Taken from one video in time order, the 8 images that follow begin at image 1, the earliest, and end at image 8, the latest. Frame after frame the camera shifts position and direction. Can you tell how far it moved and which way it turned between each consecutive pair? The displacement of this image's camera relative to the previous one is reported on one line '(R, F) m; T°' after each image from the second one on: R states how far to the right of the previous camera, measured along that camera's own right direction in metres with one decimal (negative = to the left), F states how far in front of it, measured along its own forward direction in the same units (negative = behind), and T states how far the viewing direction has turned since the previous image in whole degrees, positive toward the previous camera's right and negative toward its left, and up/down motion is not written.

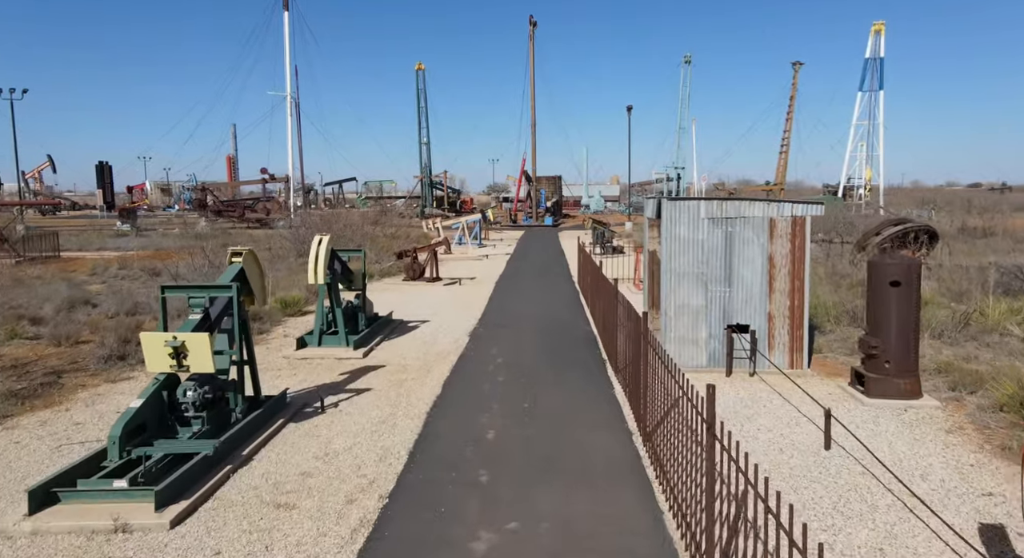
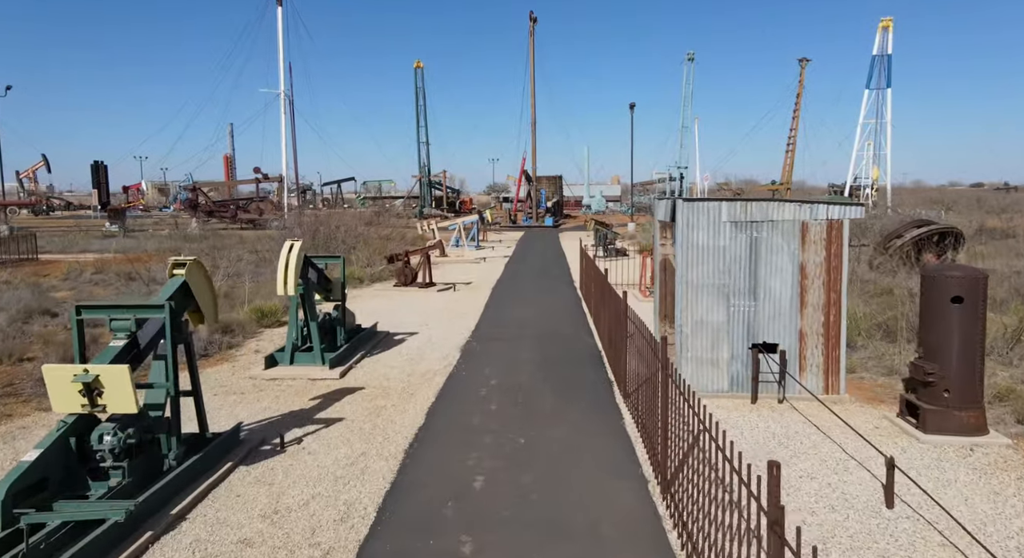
(+0.1, +1.1) m; 0°
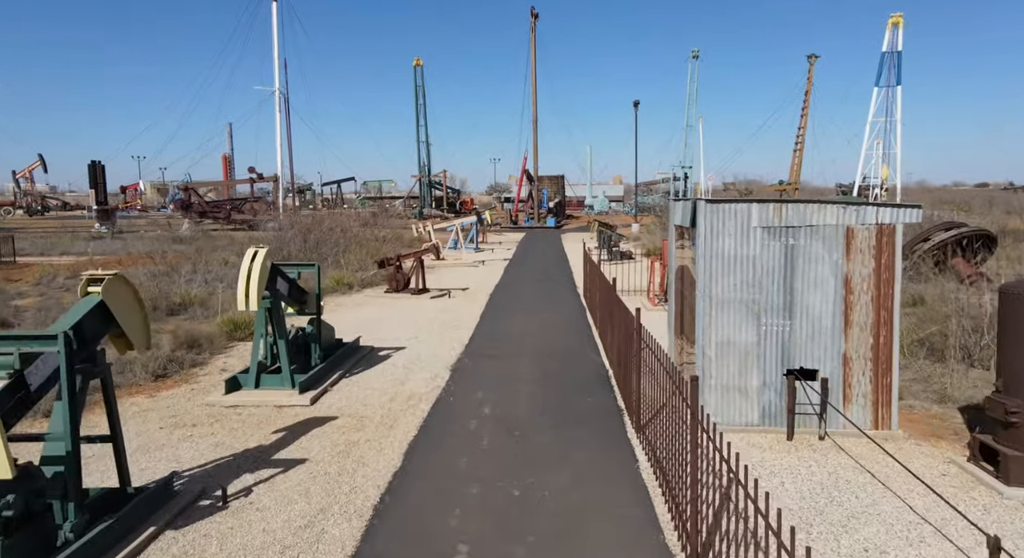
(+0.1, +1.1) m; 0°
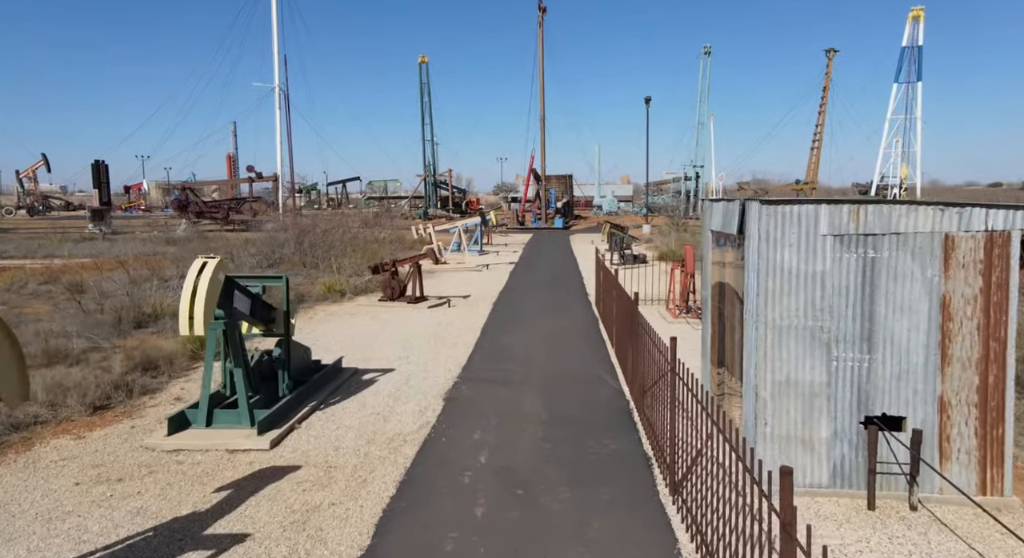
(0.0, +1.4) m; -1°
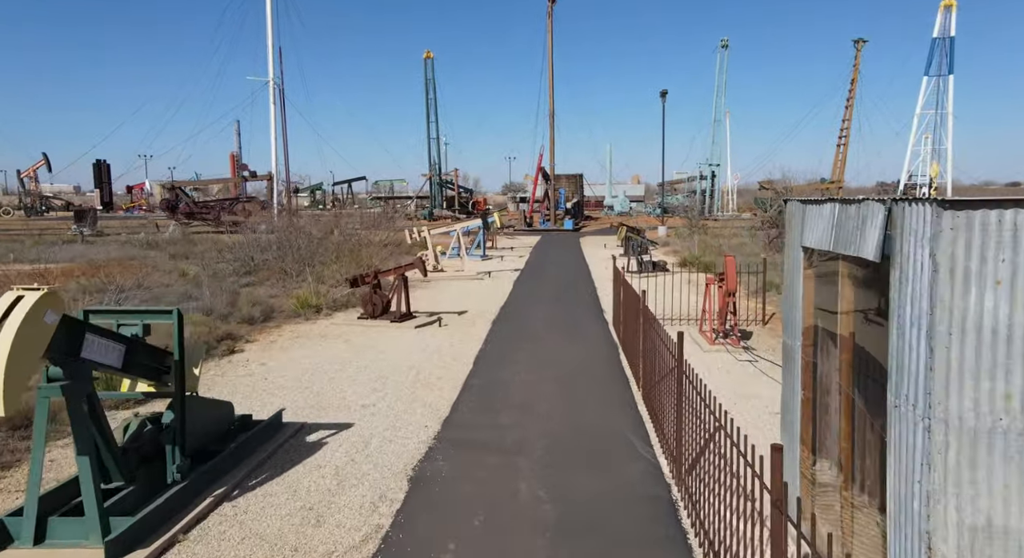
(+0.1, +2.3) m; -1°
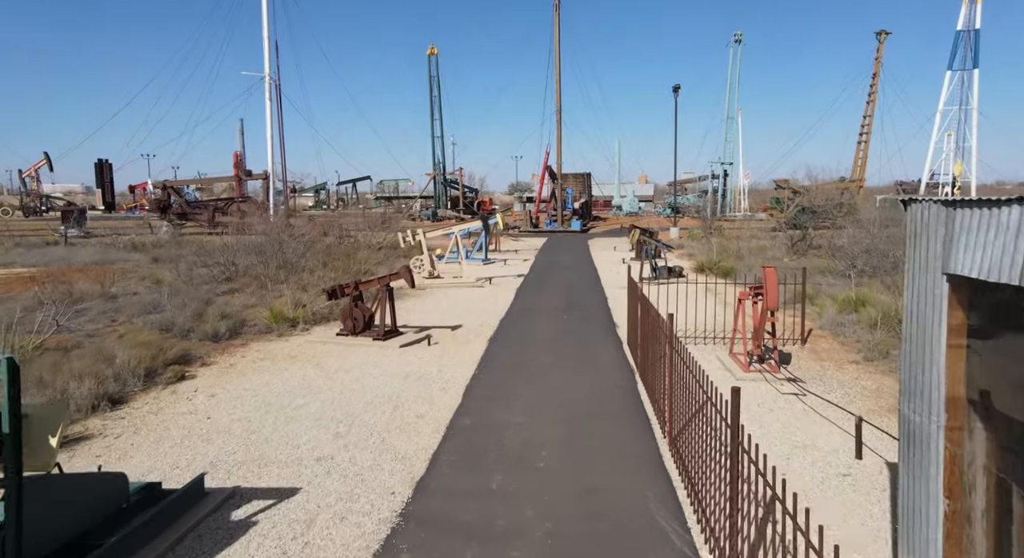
(+0.1, +1.6) m; -1°
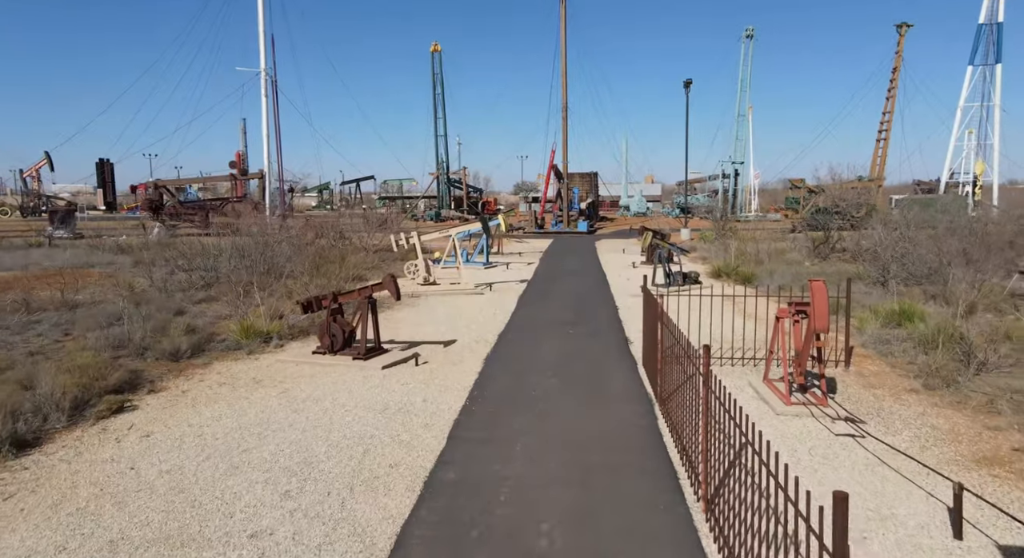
(+0.1, +1.4) m; -1°
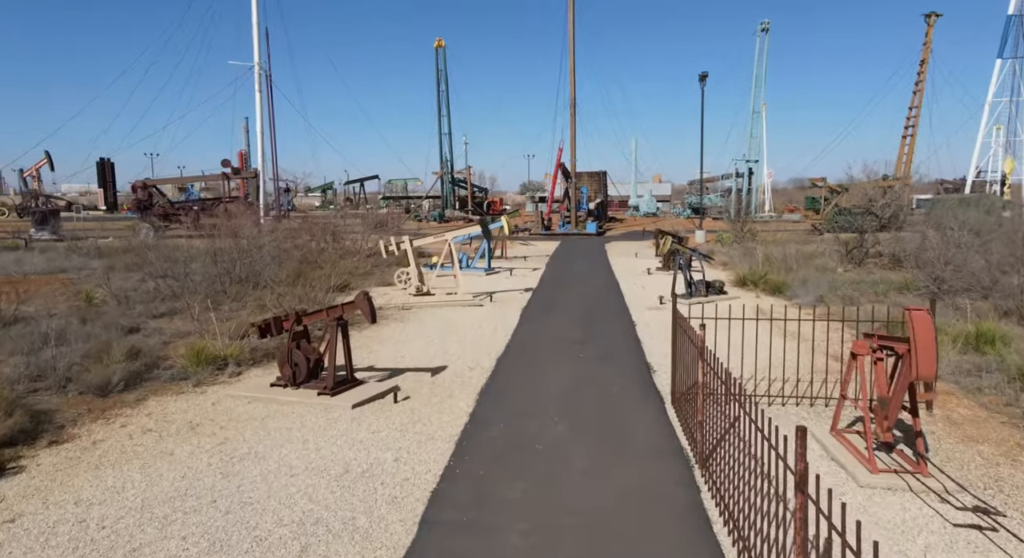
(+0.1, +1.8) m; -1°
